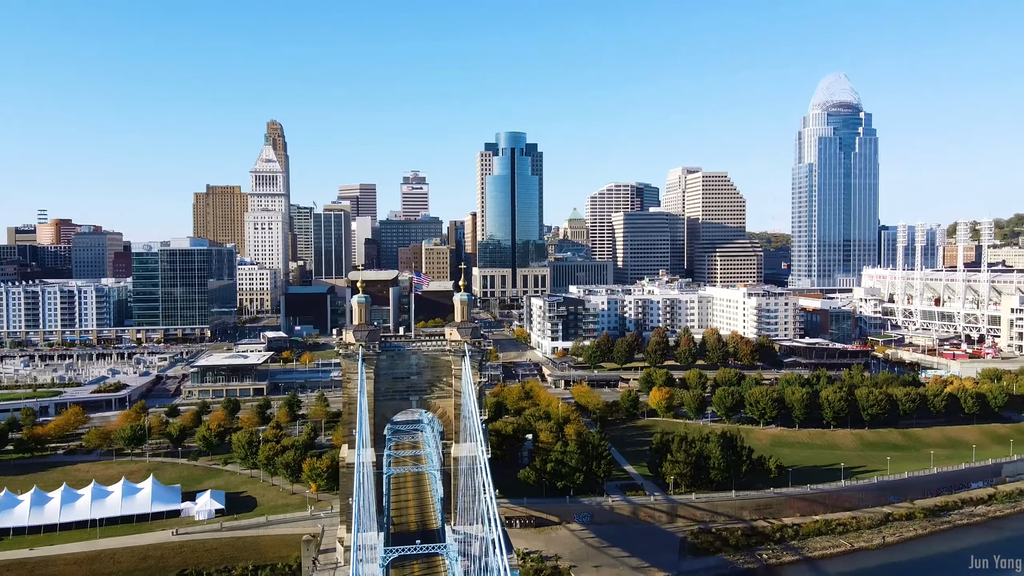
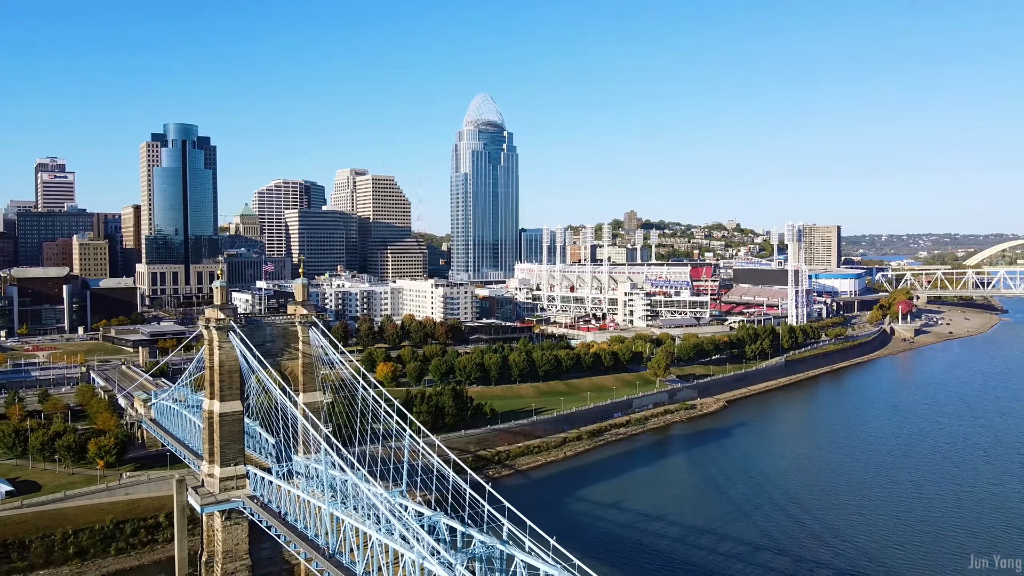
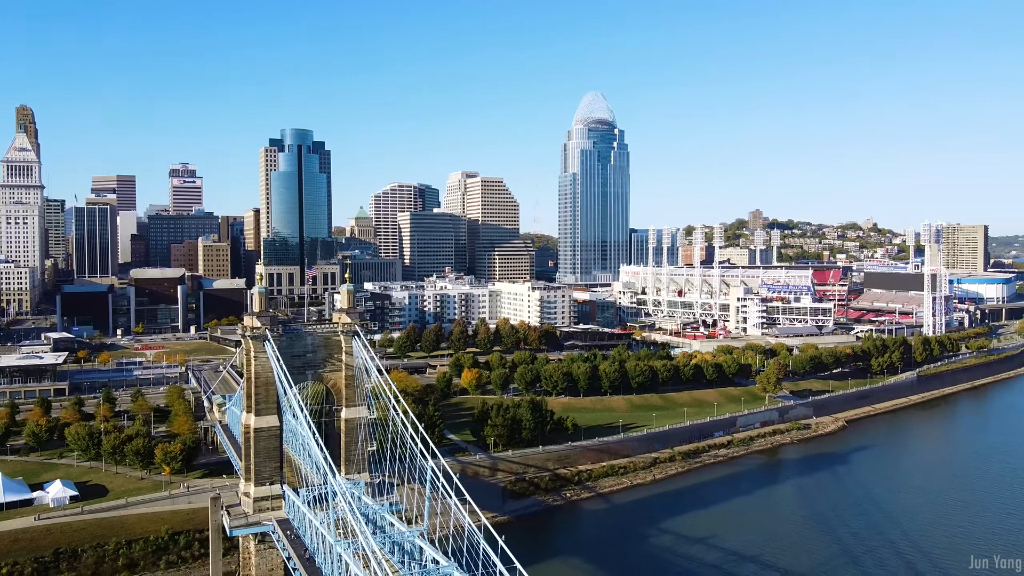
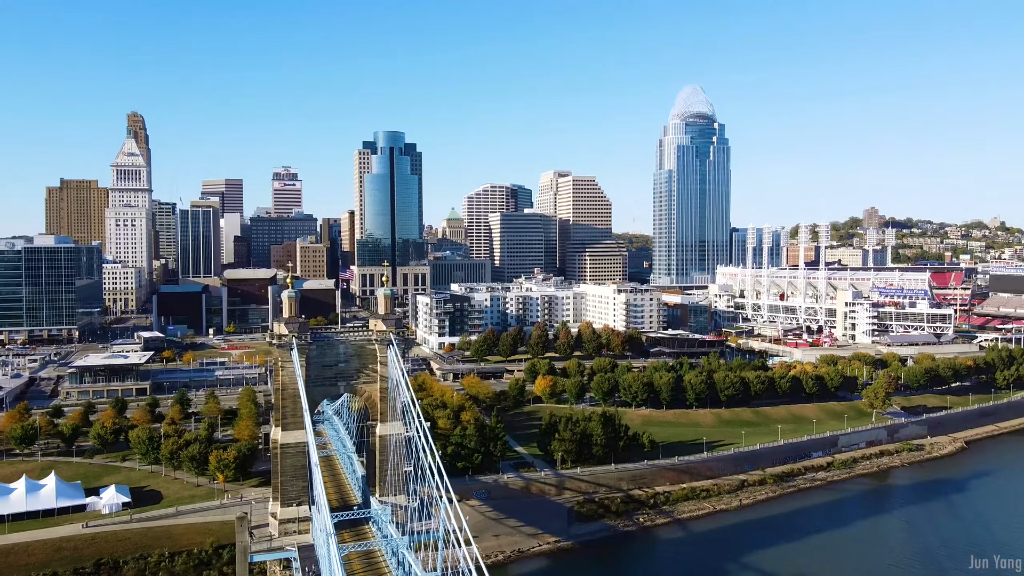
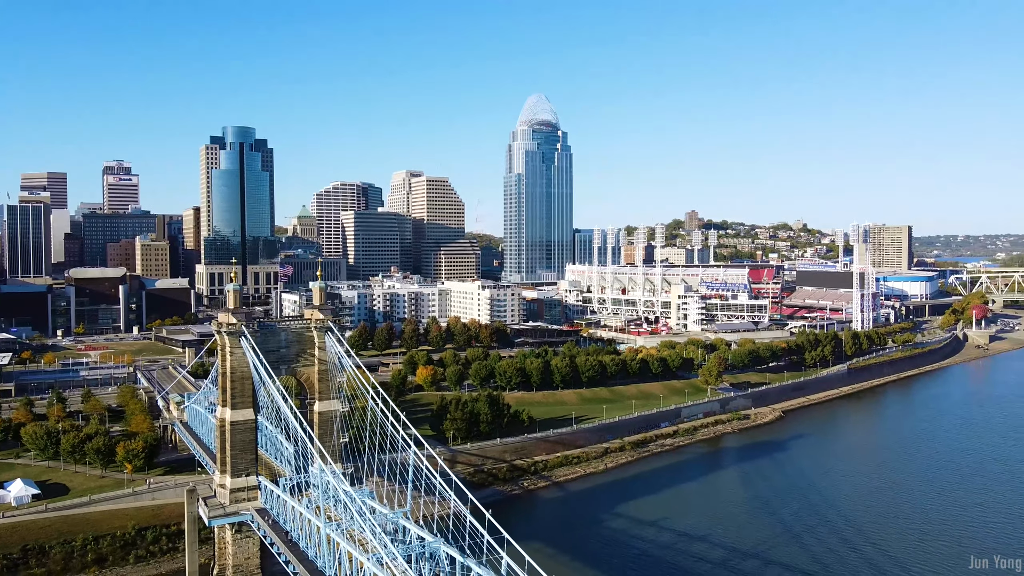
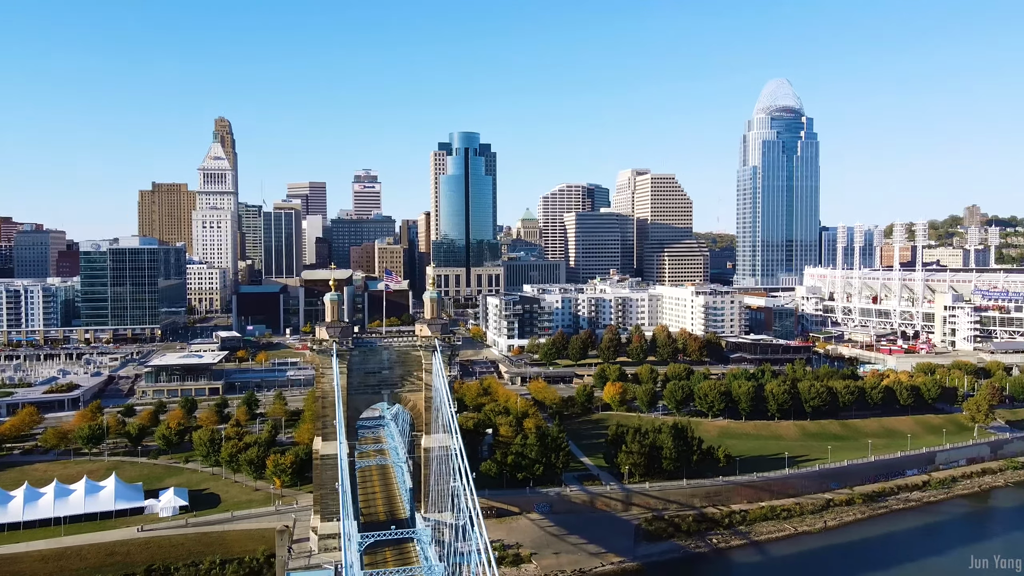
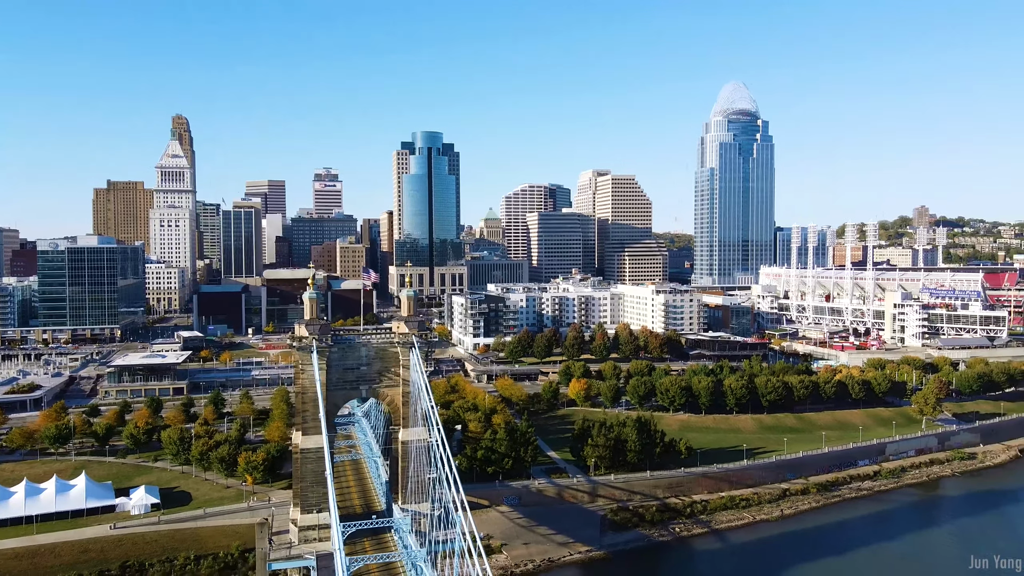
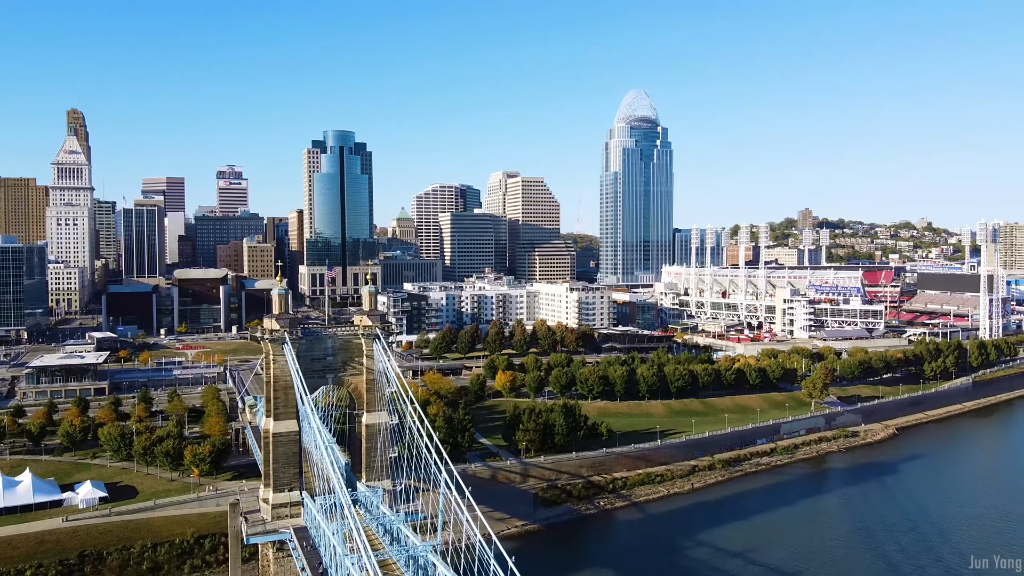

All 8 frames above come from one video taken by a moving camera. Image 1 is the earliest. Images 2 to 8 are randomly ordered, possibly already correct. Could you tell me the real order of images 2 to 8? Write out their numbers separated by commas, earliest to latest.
6, 7, 4, 8, 3, 5, 2
